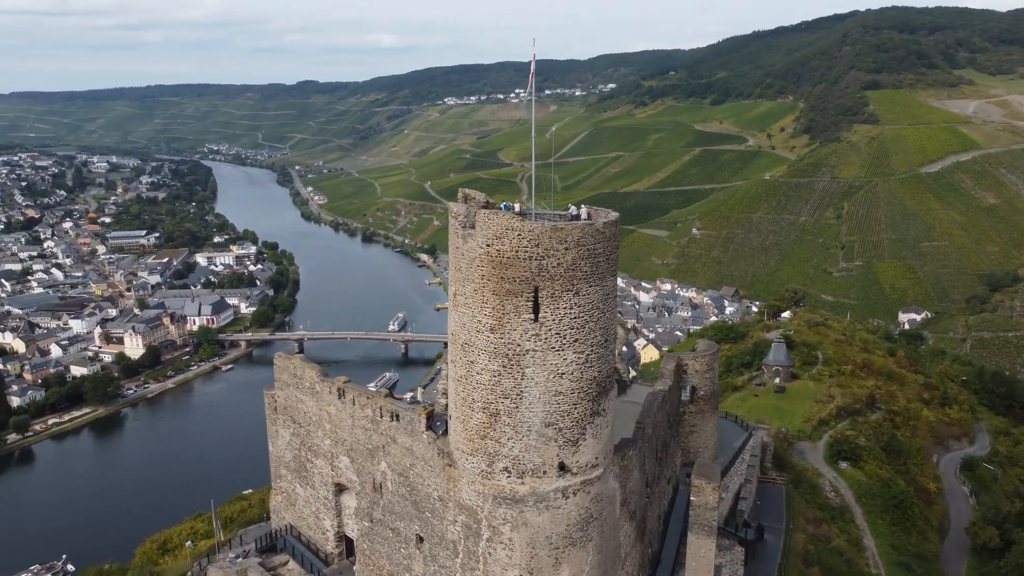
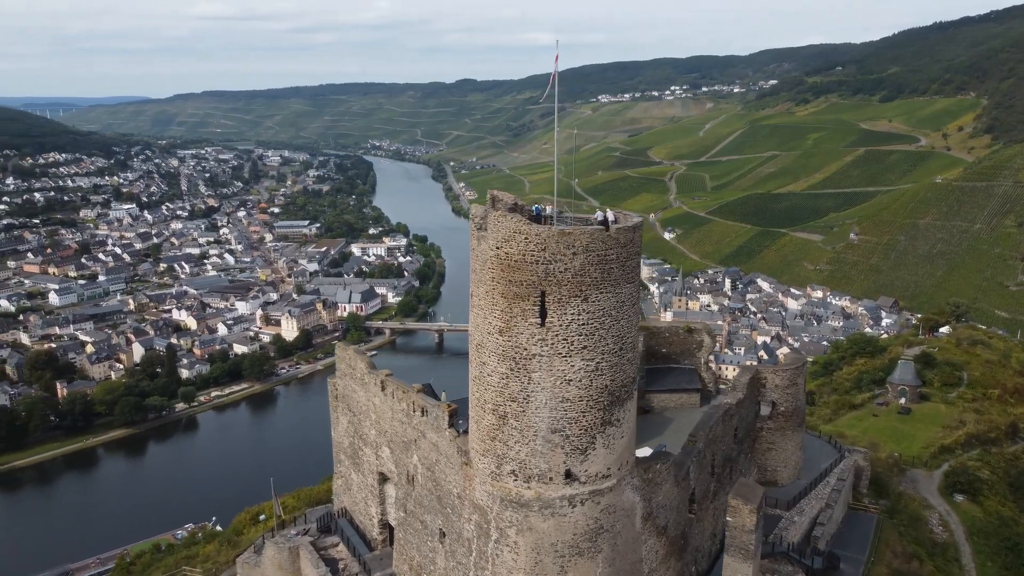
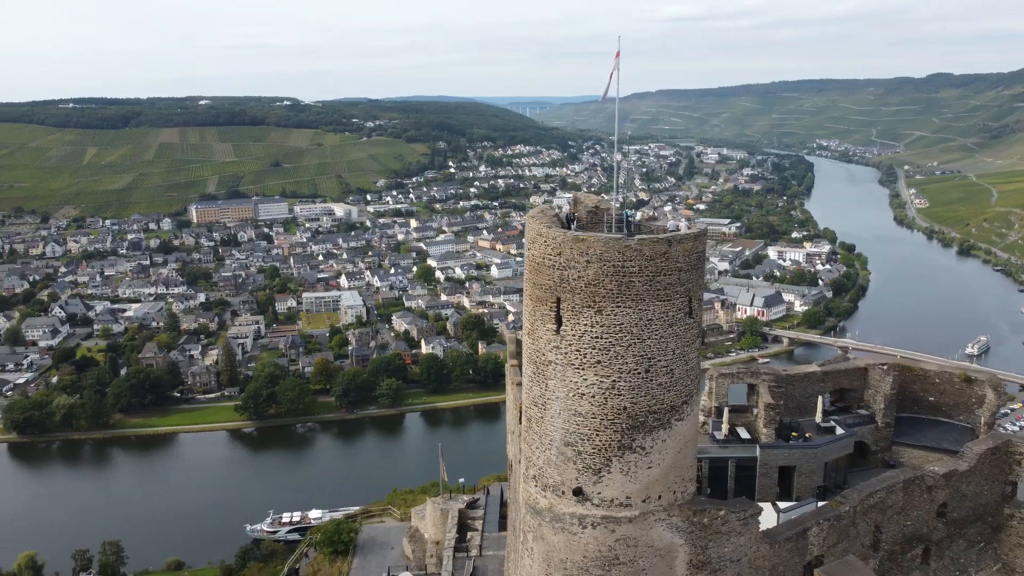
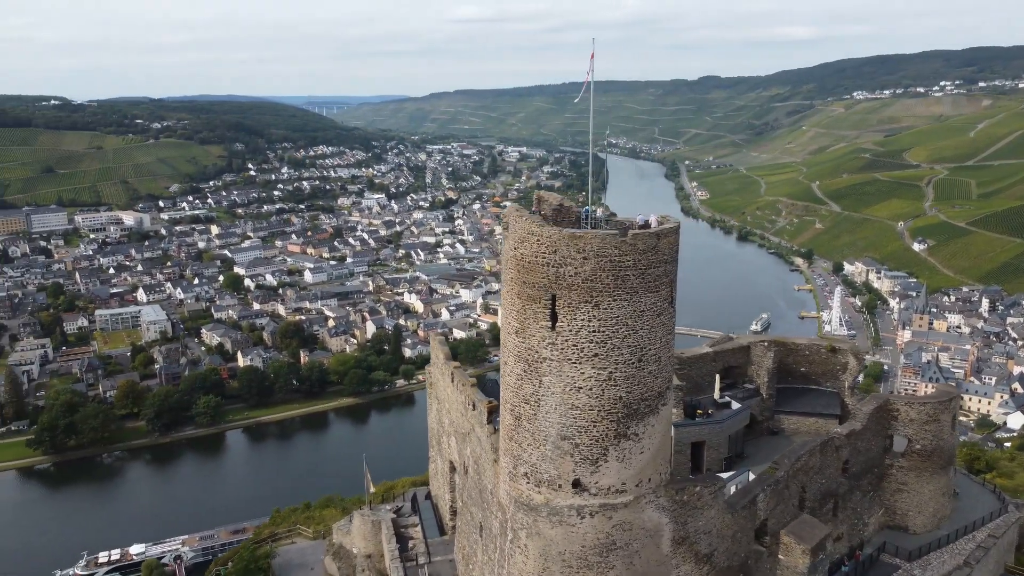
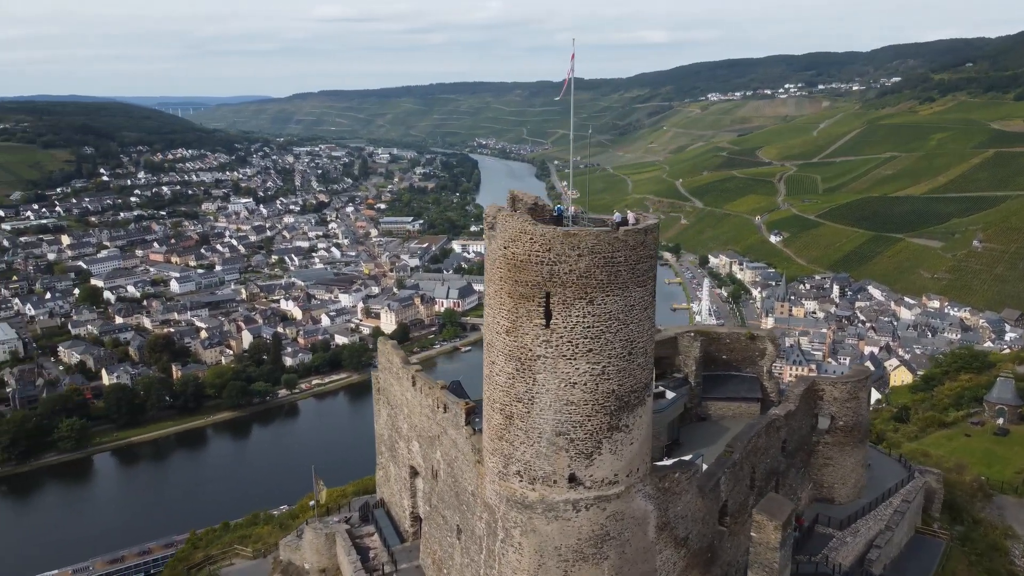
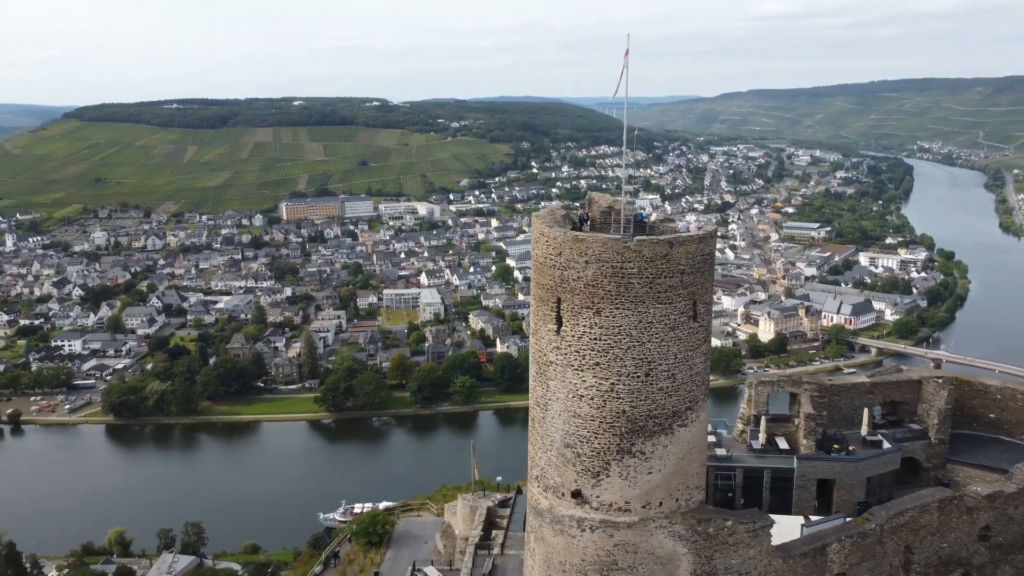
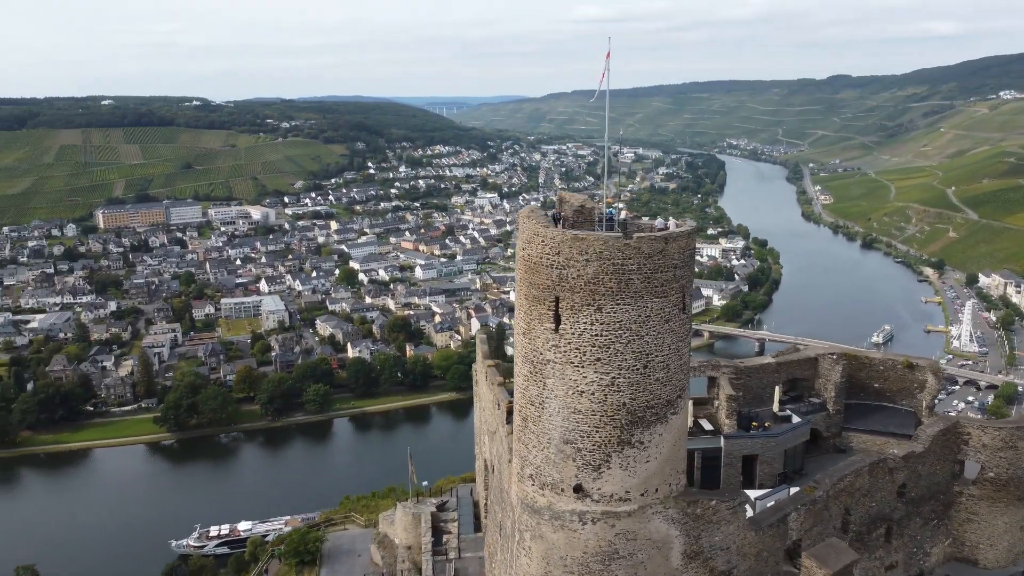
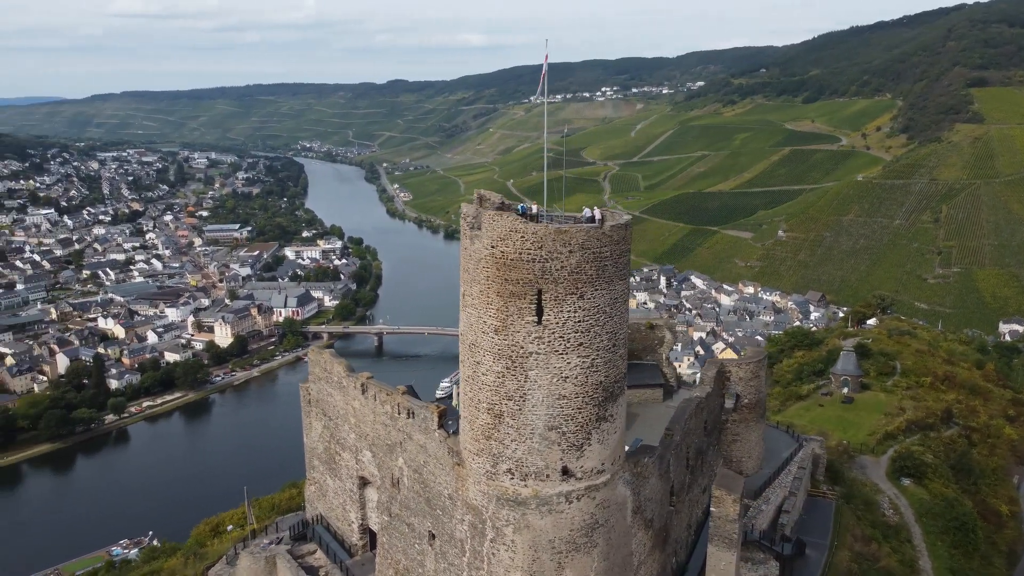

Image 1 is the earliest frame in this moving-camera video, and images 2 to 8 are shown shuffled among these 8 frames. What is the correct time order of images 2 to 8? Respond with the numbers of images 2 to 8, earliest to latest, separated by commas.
8, 2, 5, 4, 7, 3, 6
